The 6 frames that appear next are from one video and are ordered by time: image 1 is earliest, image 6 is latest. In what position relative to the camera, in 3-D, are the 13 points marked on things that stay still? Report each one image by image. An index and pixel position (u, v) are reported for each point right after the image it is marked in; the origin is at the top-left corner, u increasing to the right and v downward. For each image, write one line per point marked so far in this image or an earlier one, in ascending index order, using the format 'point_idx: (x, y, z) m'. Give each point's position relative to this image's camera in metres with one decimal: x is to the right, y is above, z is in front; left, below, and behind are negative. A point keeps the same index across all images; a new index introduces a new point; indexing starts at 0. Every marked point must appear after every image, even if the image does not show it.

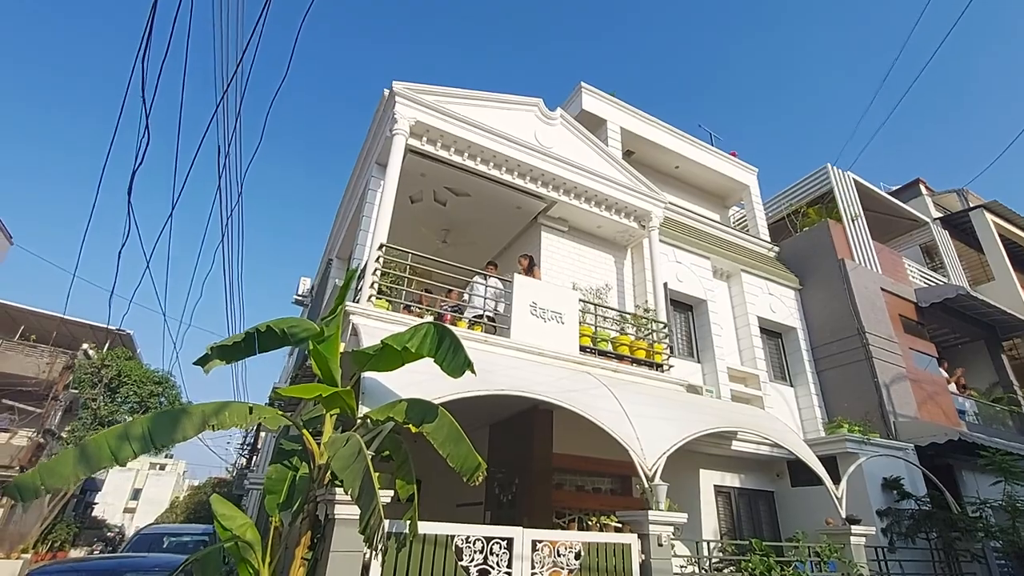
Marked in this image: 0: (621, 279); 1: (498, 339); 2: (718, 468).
0: (+2.3, +0.2, +10.9) m
1: (-0.2, -0.7, +7.4) m
2: (+3.9, -3.4, +9.8) m
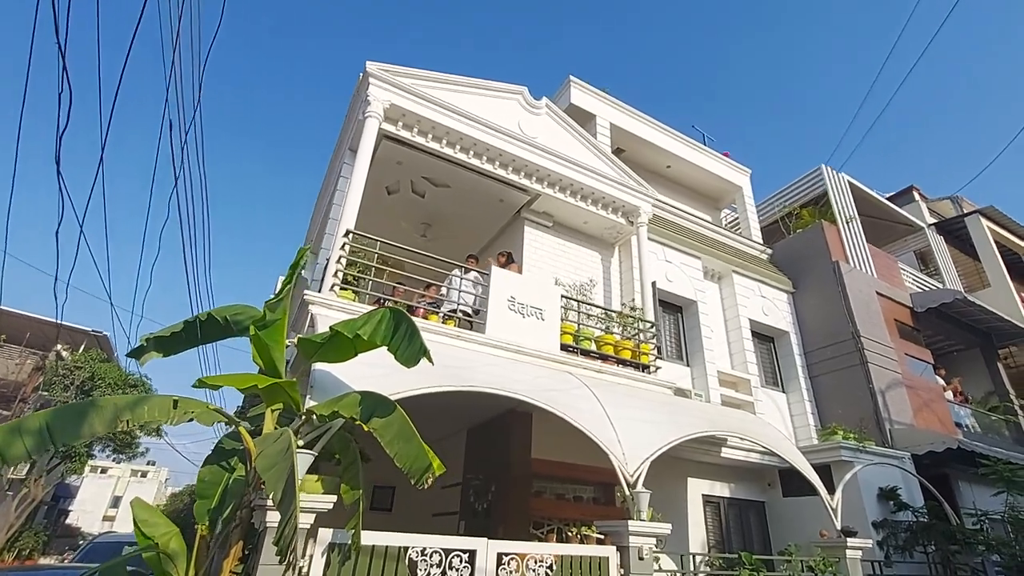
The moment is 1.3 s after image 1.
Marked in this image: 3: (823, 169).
0: (+1.9, +0.3, +10.5) m
1: (-0.5, -0.6, +6.9) m
2: (+3.5, -3.4, +9.3) m
3: (+8.6, +3.3, +14.5) m
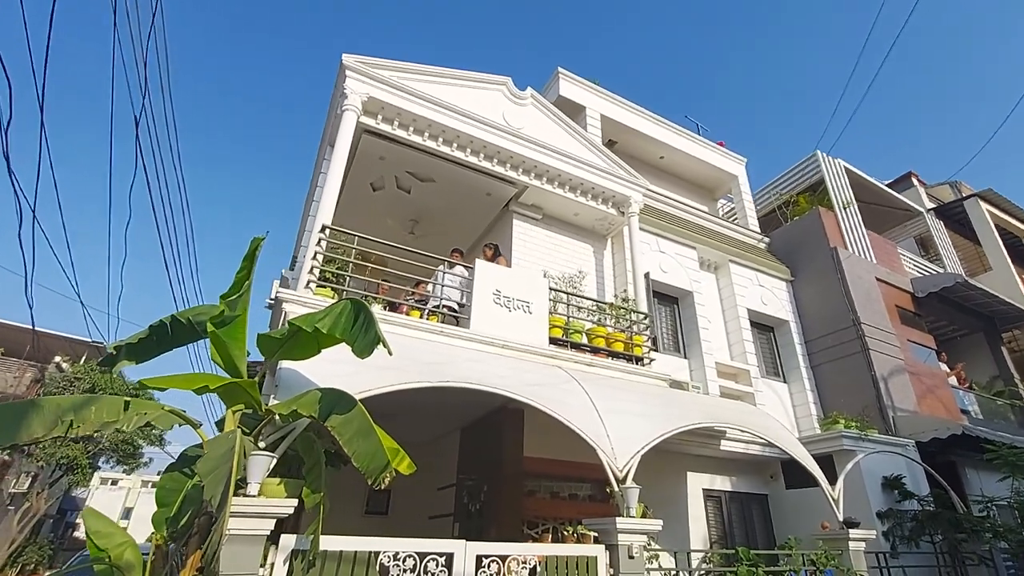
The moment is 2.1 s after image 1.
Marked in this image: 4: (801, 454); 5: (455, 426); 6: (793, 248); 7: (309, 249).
0: (+1.7, +0.4, +10.3) m
1: (-0.7, -0.5, +6.7) m
2: (+3.4, -3.2, +9.1) m
3: (+8.3, +3.6, +14.2) m
4: (+4.1, -2.3, +7.4) m
5: (-1.0, -2.3, +8.9) m
6: (+6.9, +1.0, +12.9) m
7: (-2.5, +0.5, +6.5) m
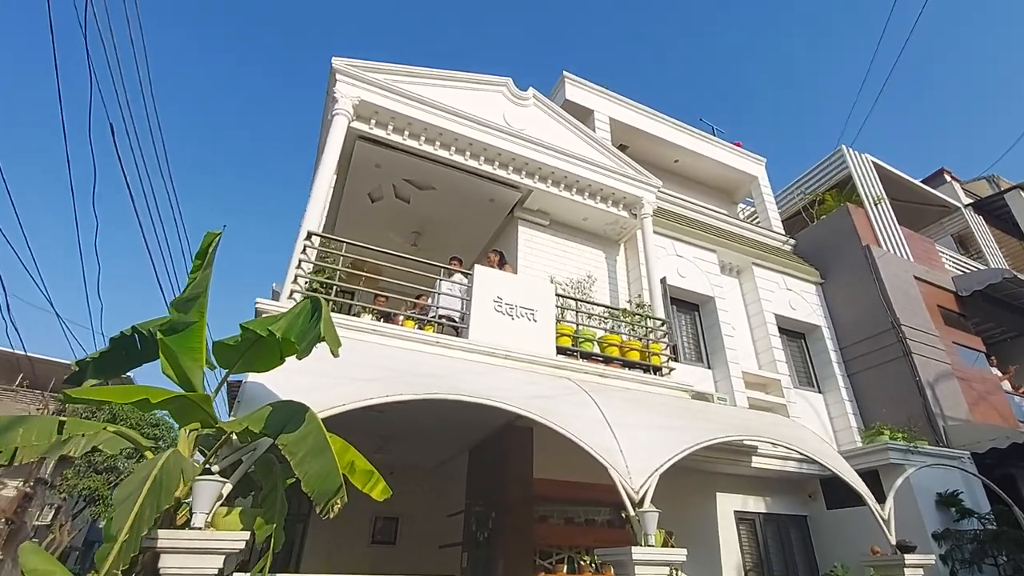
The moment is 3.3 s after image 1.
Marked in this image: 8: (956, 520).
0: (+1.9, +0.3, +9.7) m
1: (-0.7, -0.6, +6.2) m
2: (+3.6, -3.2, +8.3) m
3: (+8.5, +3.5, +13.5) m
4: (+4.2, -2.3, +6.6) m
5: (-0.8, -2.5, +8.3) m
6: (+7.1, +0.9, +12.1) m
7: (-2.6, +0.3, +6.1) m
8: (+6.7, -3.5, +7.8) m
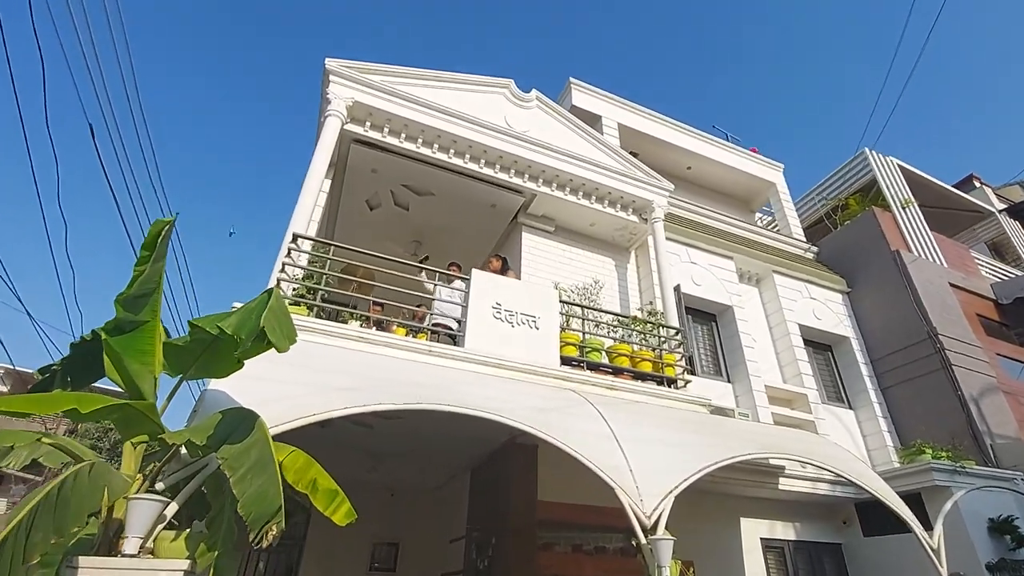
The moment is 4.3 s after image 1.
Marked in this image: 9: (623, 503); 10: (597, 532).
0: (+1.9, +0.1, +9.1) m
1: (-0.7, -0.7, +5.7) m
2: (+3.6, -3.3, +7.6) m
3: (+8.7, +3.3, +12.9) m
4: (+4.2, -2.3, +5.9) m
5: (-0.7, -2.6, +7.8) m
6: (+7.3, +0.7, +11.5) m
7: (-2.6, +0.3, +5.8) m
8: (+6.7, -3.5, +7.0) m
9: (+0.9, -1.8, +4.5) m
10: (+1.1, -3.2, +6.8) m
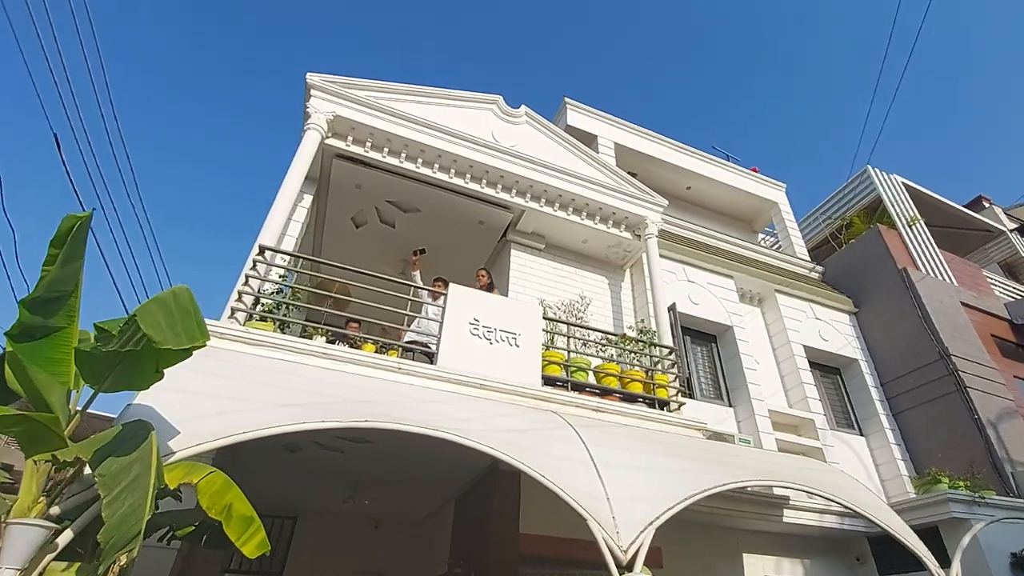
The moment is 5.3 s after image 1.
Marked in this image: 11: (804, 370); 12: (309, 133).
0: (+1.8, -0.2, +8.8) m
1: (-1.0, -0.8, +5.4) m
2: (+3.4, -3.5, +7.0) m
3: (+8.6, +2.8, +12.5) m
4: (+3.9, -2.4, +5.4) m
5: (-0.9, -2.9, +7.3) m
6: (+7.1, +0.3, +11.0) m
7: (-2.8, +0.1, +5.5) m
8: (+6.5, -3.7, +6.4) m
9: (+0.7, -1.9, +4.0) m
10: (+0.9, -3.4, +6.3) m
11: (+5.1, -1.4, +9.1) m
12: (-2.6, +2.0, +6.8) m
